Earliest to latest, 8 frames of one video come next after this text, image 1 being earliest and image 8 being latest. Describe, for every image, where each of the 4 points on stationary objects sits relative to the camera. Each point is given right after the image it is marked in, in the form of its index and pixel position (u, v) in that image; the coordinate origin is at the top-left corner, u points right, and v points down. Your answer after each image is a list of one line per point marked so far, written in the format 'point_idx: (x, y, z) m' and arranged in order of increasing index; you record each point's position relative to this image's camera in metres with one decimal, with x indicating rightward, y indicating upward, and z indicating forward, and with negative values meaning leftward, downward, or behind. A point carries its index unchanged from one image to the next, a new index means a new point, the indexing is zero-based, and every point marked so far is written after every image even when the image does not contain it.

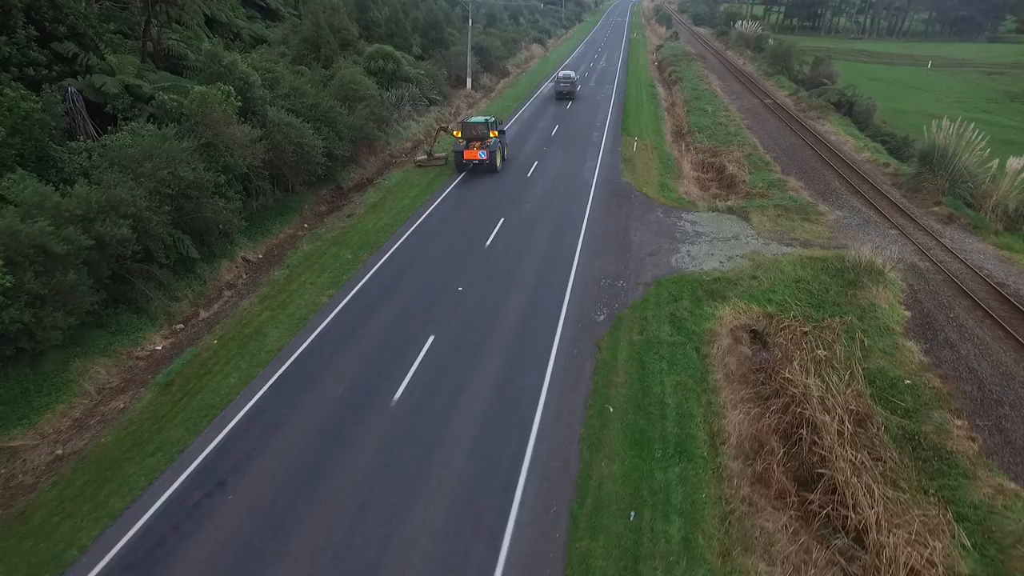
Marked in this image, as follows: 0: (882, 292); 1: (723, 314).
0: (+9.4, -0.1, +16.4) m
1: (+5.4, -0.6, +16.5) m
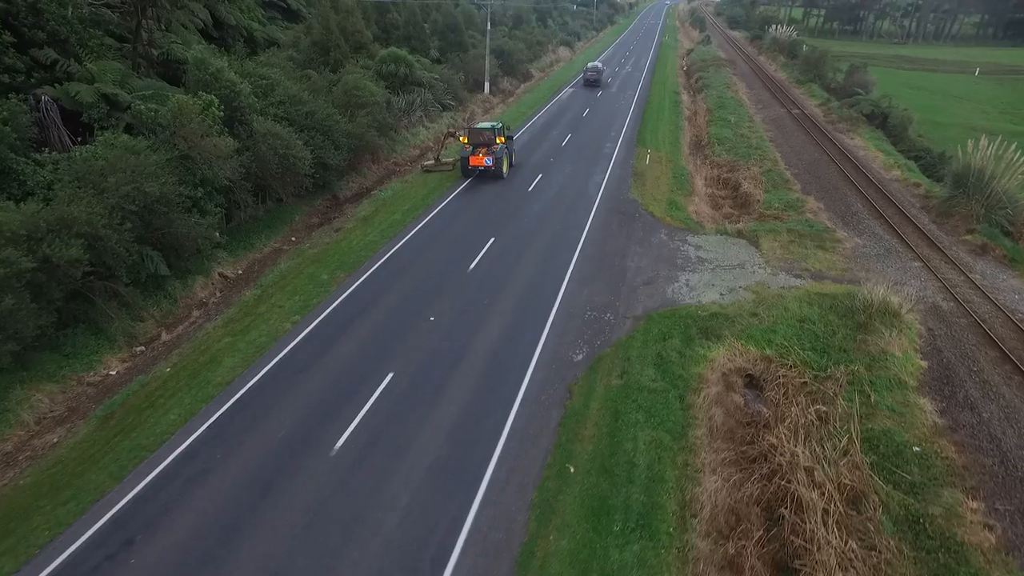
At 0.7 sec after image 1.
0: (+8.7, -1.1, +14.6) m
1: (+4.7, -1.6, +14.9) m
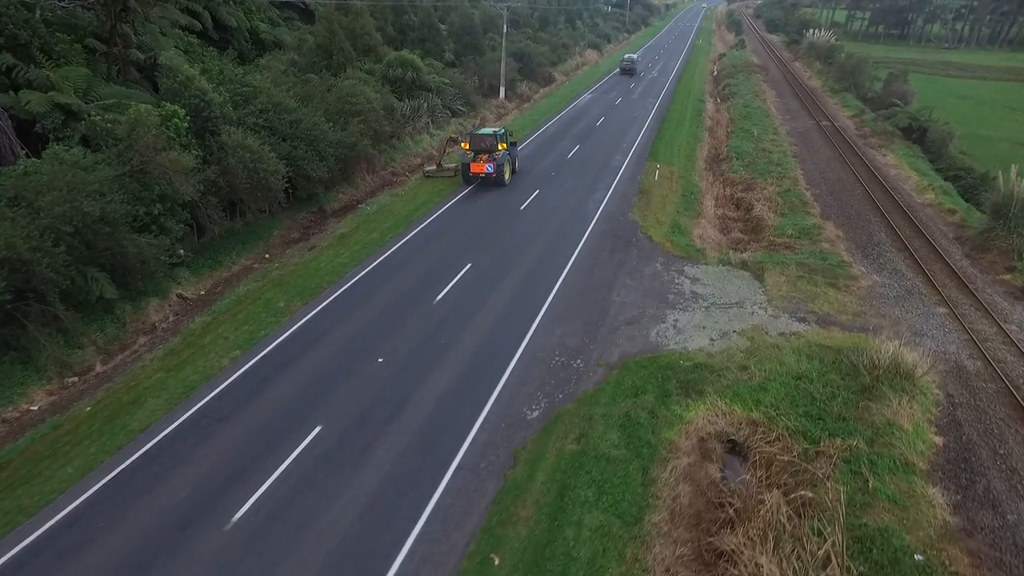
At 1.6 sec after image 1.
0: (+7.6, -2.3, +12.4) m
1: (+3.6, -2.6, +13.0) m
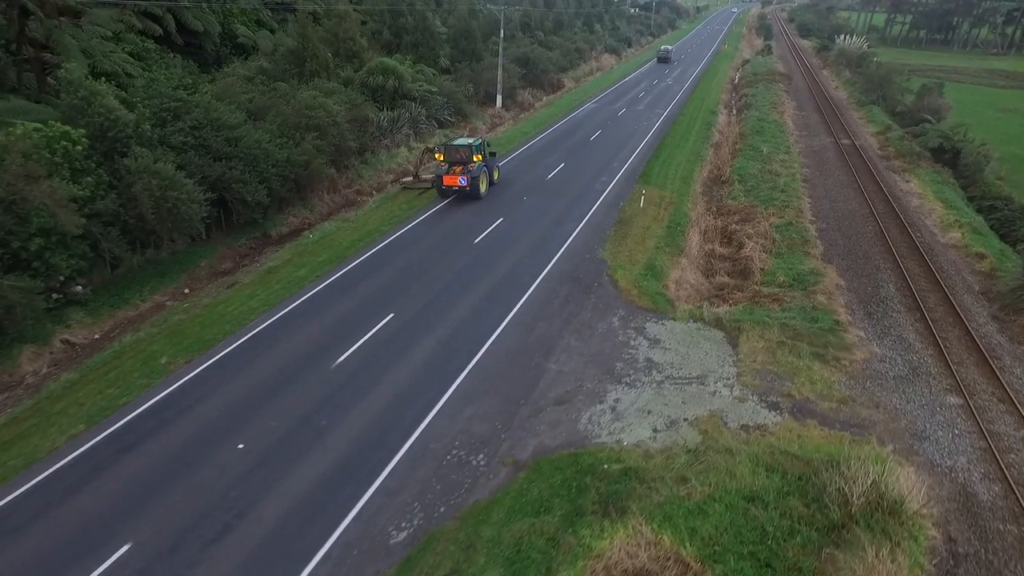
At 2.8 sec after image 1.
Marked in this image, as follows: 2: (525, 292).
0: (+5.4, -3.8, +9.2) m
1: (+1.4, -4.1, +9.9) m
2: (+0.3, -0.2, +18.0) m
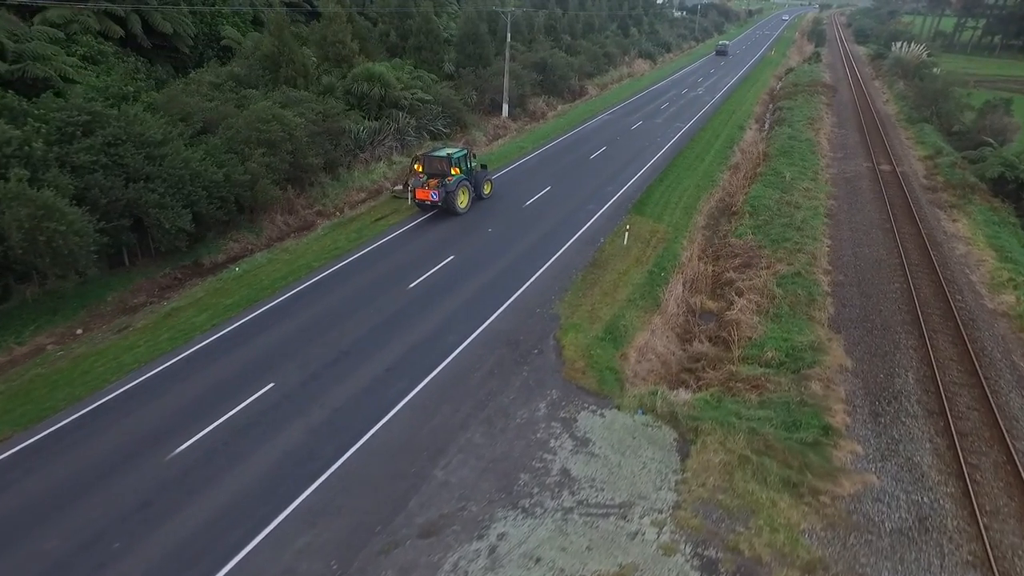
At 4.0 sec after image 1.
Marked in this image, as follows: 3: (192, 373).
0: (+2.7, -5.5, +5.5) m
1: (-1.2, -5.5, +6.6) m
2: (-1.6, -1.6, +14.7) m
3: (-7.1, -1.9, +14.3) m
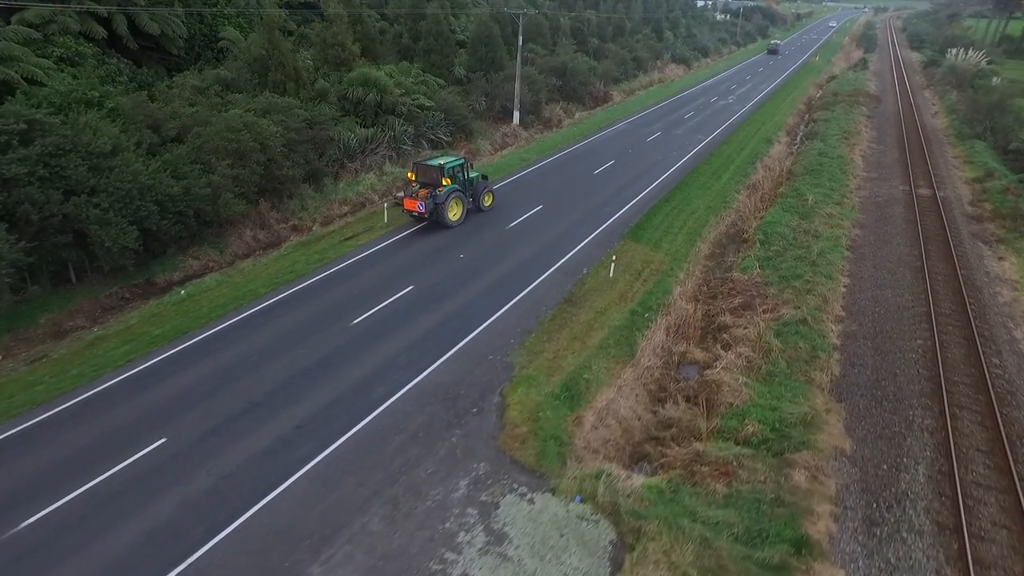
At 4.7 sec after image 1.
0: (+0.6, -6.5, +3.3) m
1: (-3.2, -6.4, +4.6) m
2: (-2.9, -2.5, +12.7) m
3: (-8.4, -2.6, +12.7) m
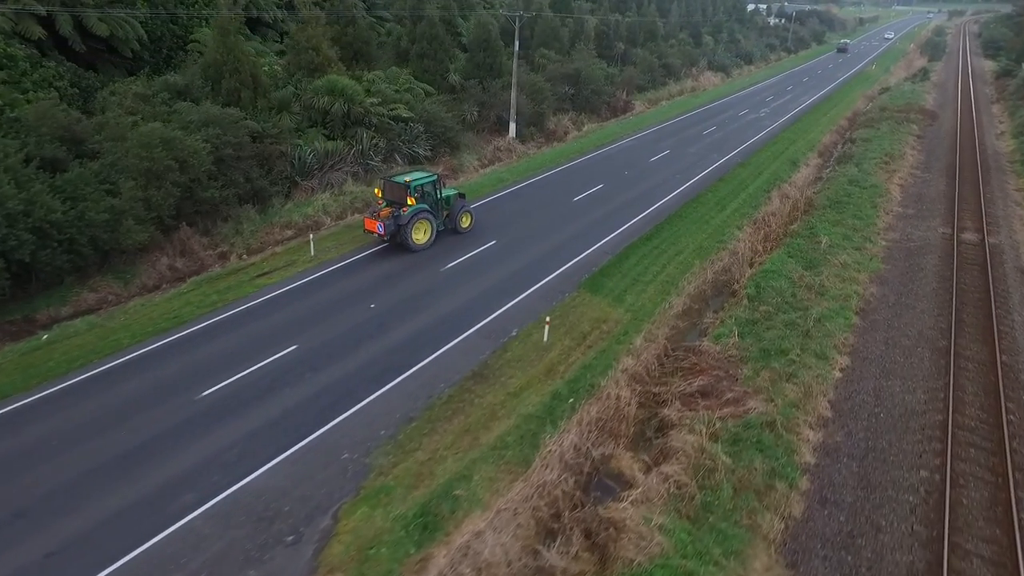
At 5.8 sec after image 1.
0: (-3.0, -7.8, -0.1) m
1: (-6.7, -7.6, +1.5) m
2: (-5.6, -3.8, +9.6) m
3: (-11.0, -3.6, +10.1) m
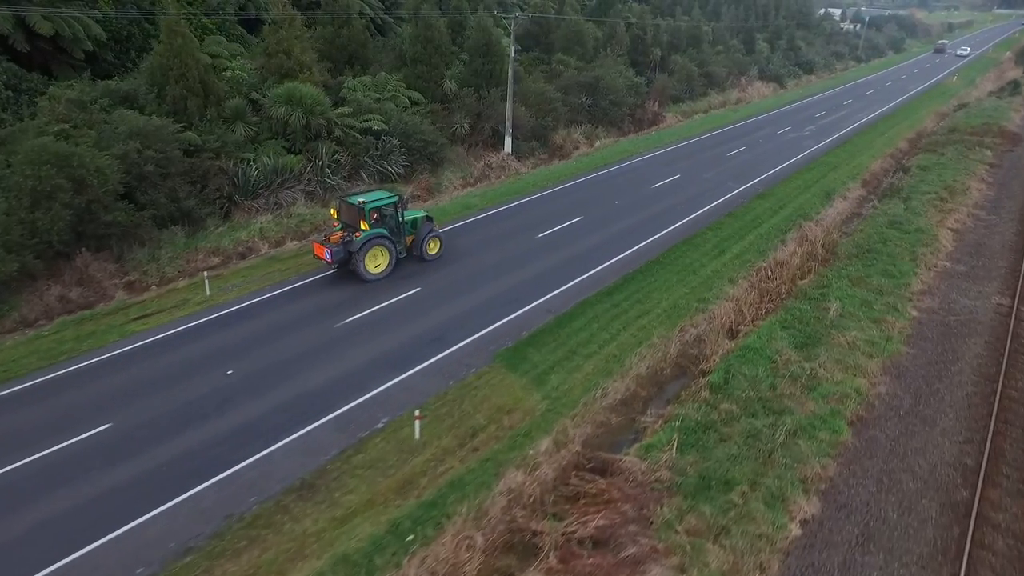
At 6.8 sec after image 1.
0: (-7.3, -9.0, -3.1) m
1: (-10.8, -8.6, -1.1) m
2: (-8.7, -4.9, +6.8) m
3: (-14.0, -4.5, +7.8) m
